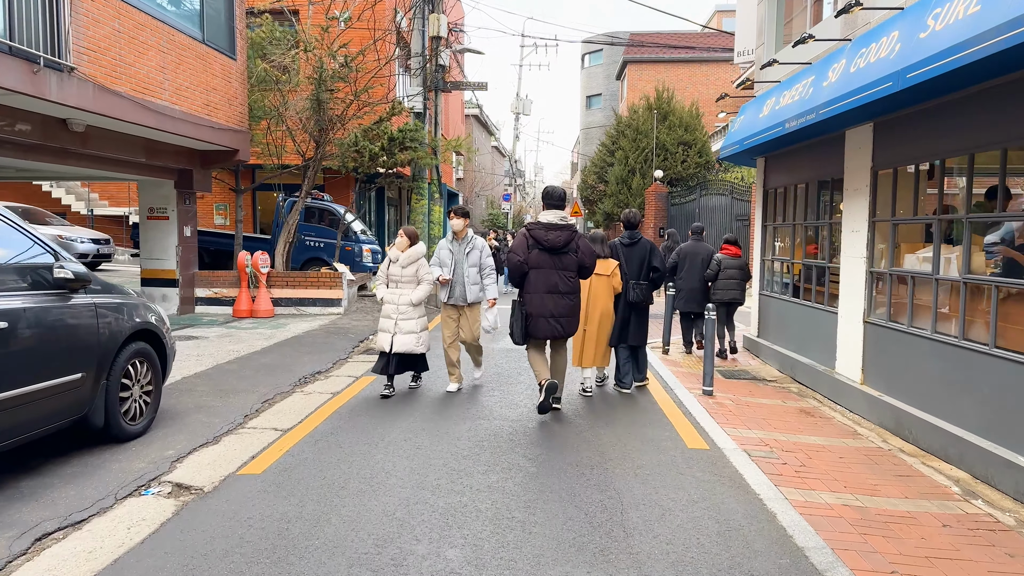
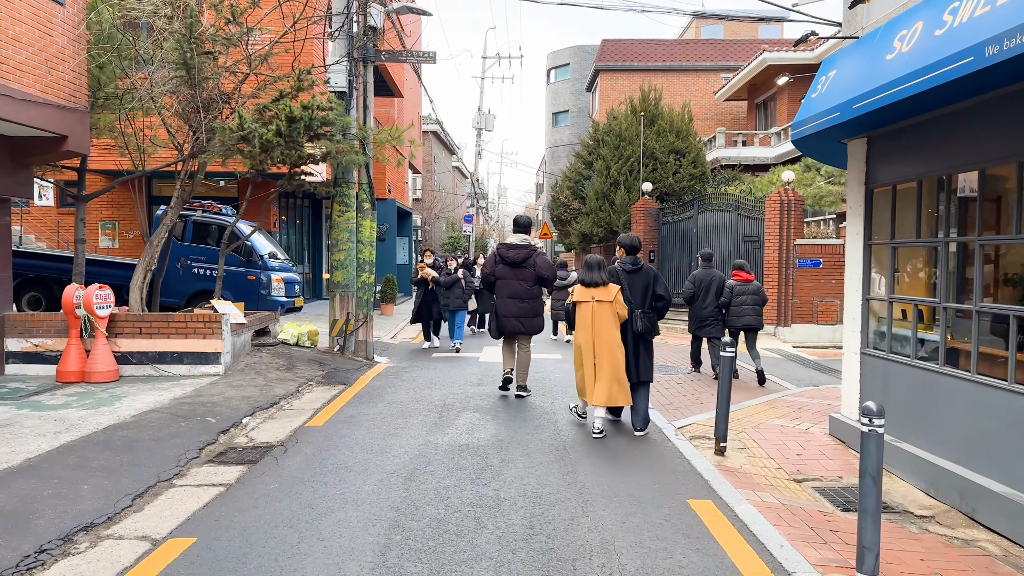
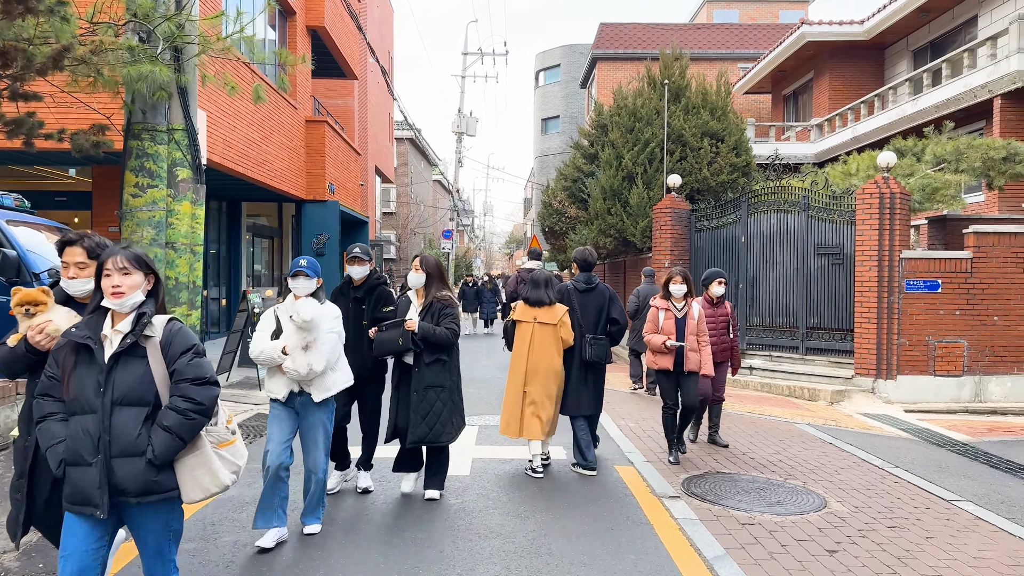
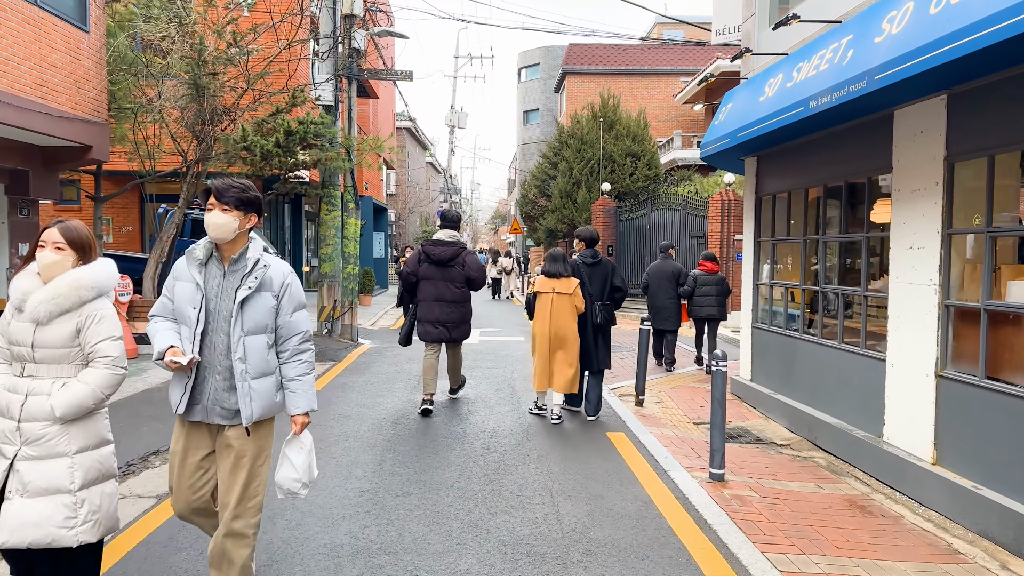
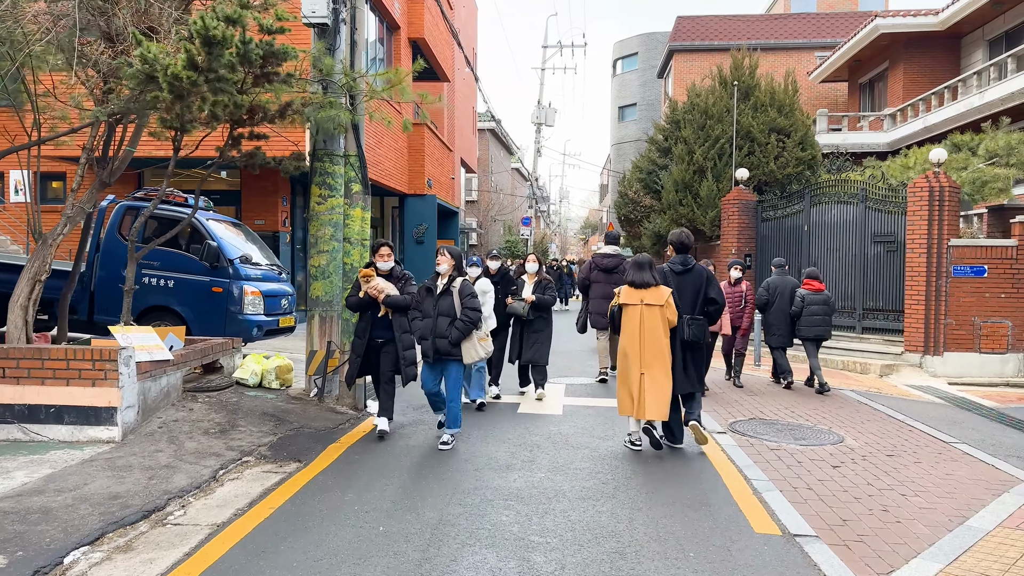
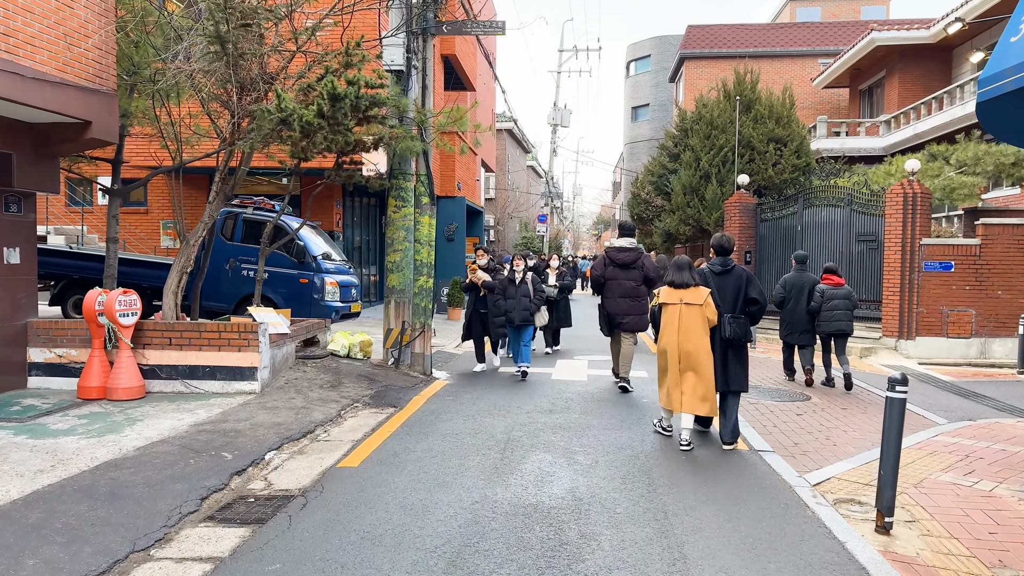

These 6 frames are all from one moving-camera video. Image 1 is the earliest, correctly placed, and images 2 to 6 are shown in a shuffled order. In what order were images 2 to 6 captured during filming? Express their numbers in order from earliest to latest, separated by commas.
4, 2, 6, 5, 3
